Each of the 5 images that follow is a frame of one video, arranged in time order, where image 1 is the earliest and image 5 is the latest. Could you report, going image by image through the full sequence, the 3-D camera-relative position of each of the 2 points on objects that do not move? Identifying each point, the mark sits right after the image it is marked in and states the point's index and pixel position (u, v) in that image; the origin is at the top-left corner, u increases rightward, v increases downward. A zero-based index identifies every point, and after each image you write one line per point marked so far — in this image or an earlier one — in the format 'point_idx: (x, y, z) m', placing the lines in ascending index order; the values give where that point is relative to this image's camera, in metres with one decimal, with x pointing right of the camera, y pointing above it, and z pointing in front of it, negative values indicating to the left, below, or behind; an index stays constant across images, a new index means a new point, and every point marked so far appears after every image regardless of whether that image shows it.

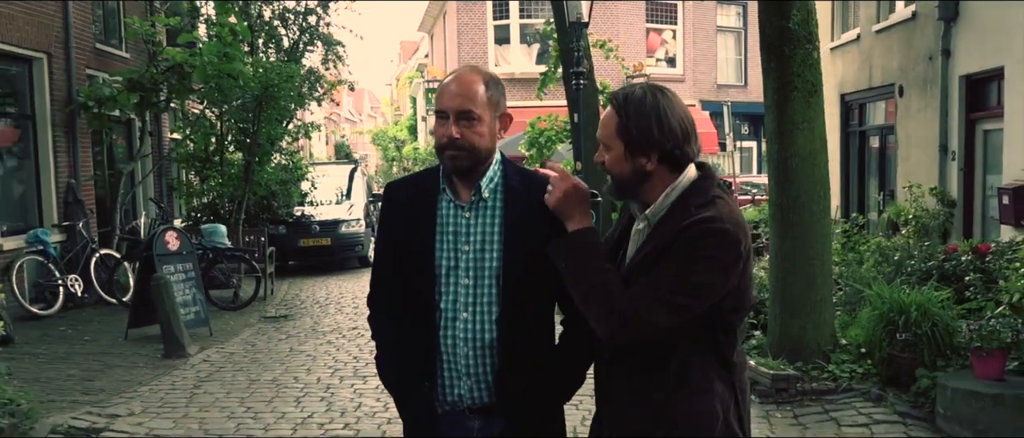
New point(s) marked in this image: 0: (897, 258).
0: (+2.9, -0.3, +6.2) m
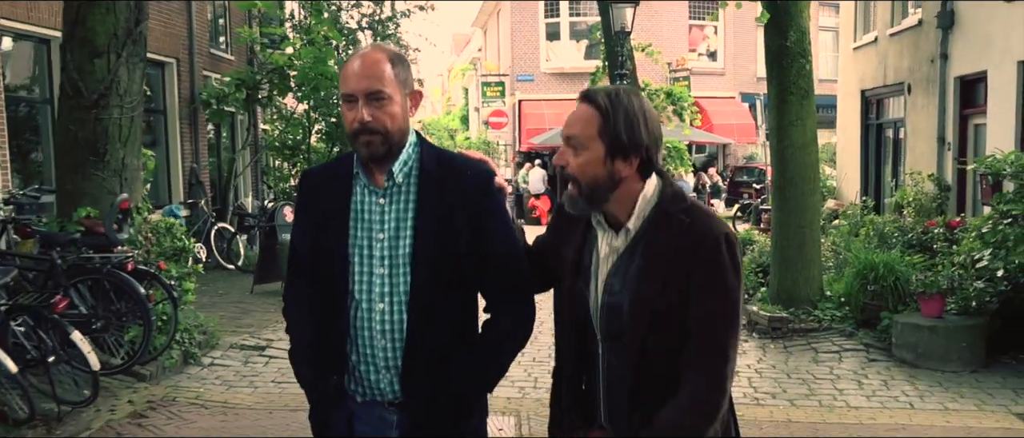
0: (+3.4, -0.1, +7.5) m
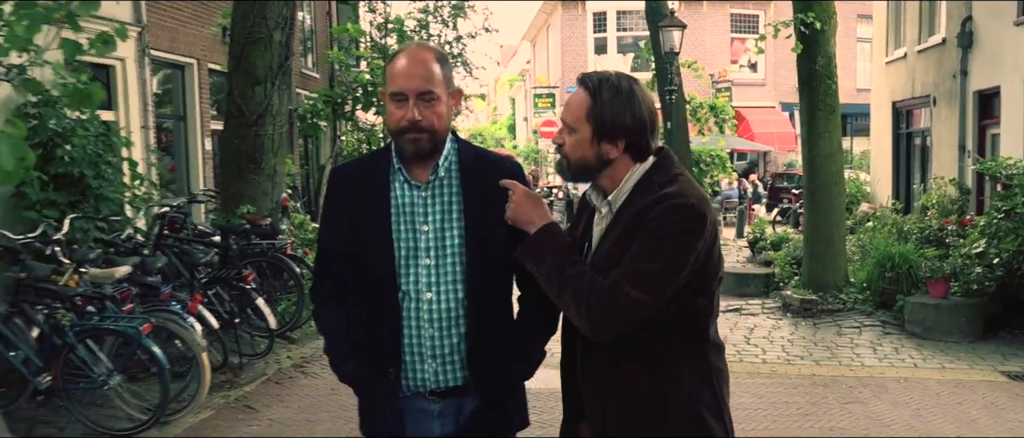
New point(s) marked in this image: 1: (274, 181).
0: (+4.1, -0.1, +8.6) m
1: (-2.0, +0.3, +6.8) m
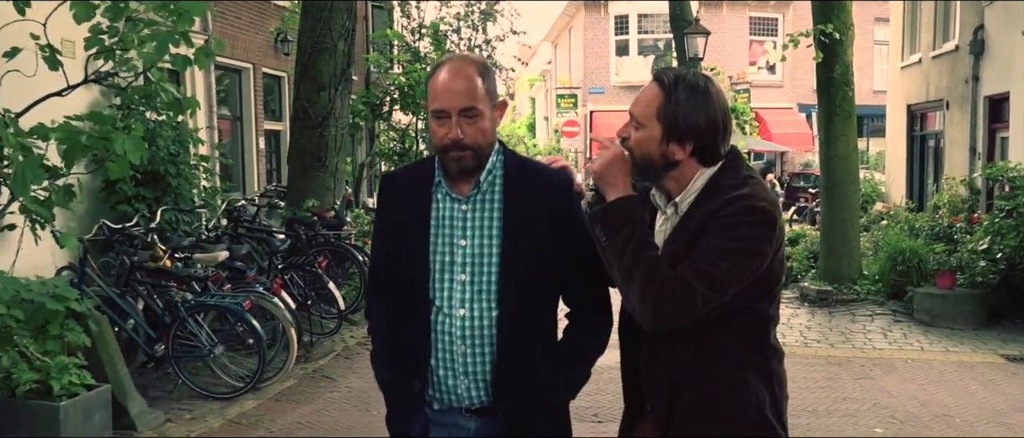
0: (+4.5, -0.1, +9.2) m
1: (-1.6, +0.4, +7.5) m
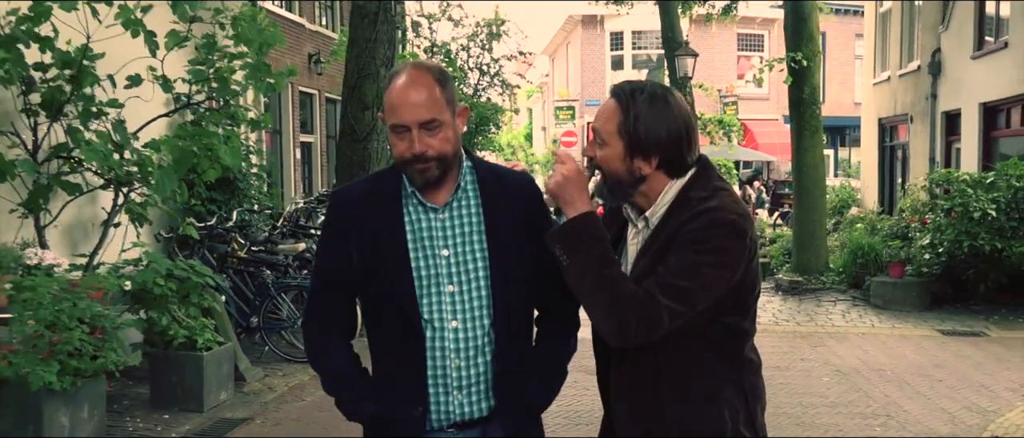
0: (+4.7, -0.1, +10.5) m
1: (-1.5, +0.4, +8.7) m
